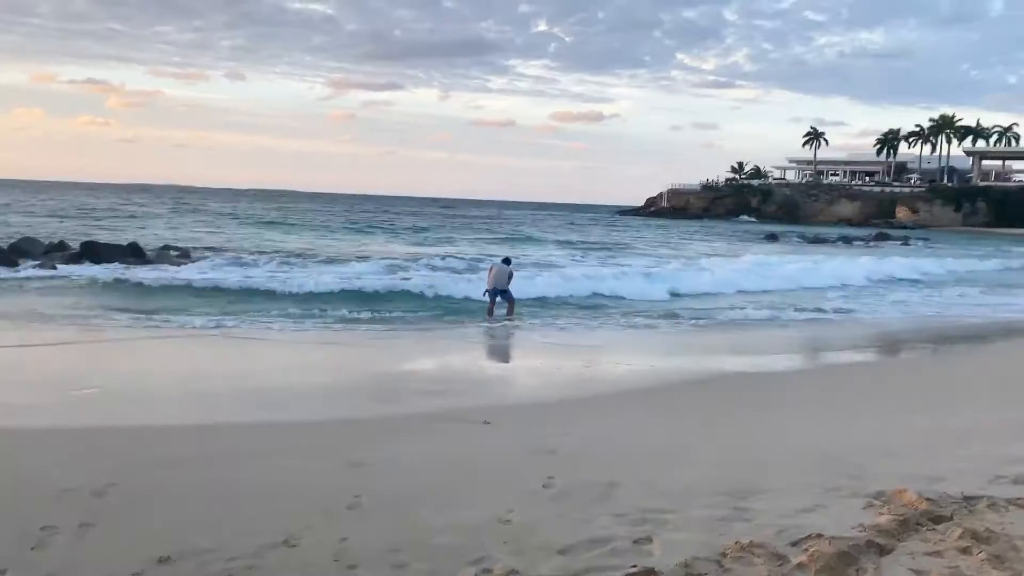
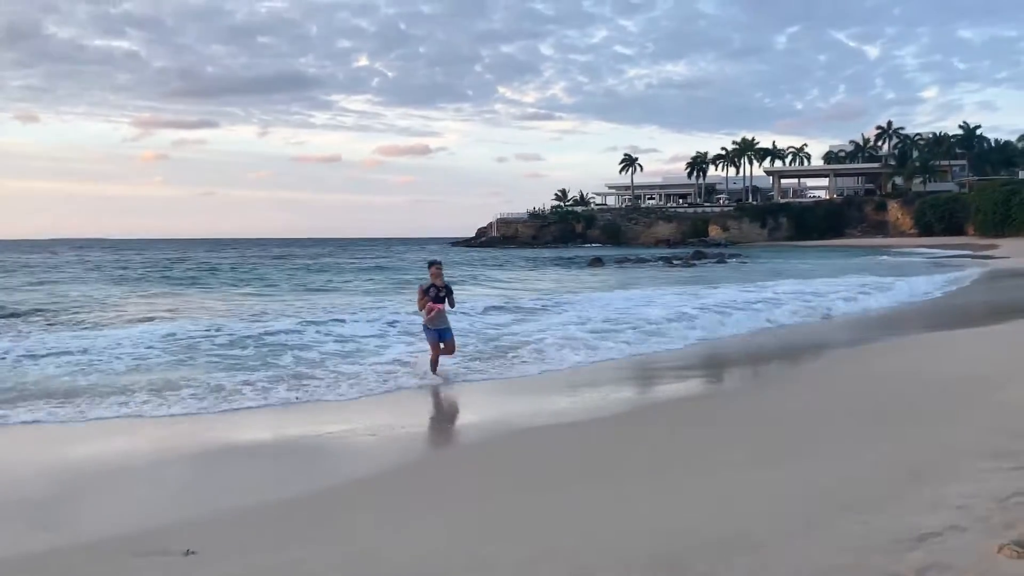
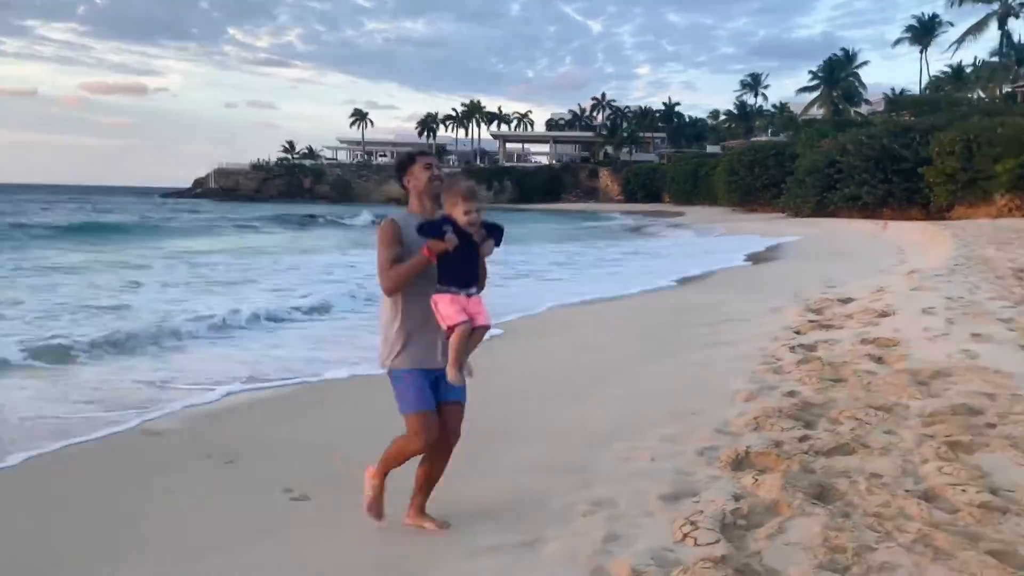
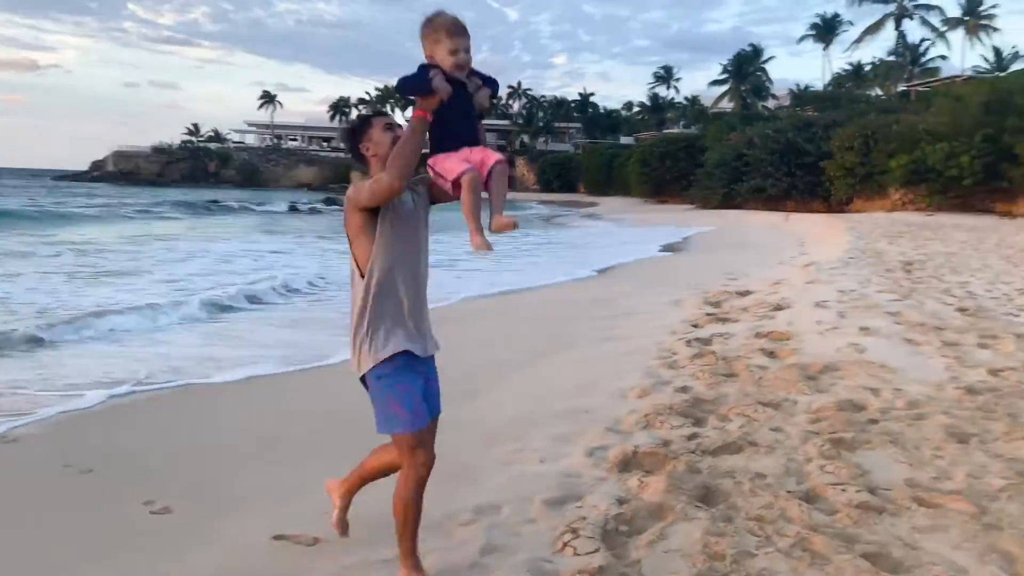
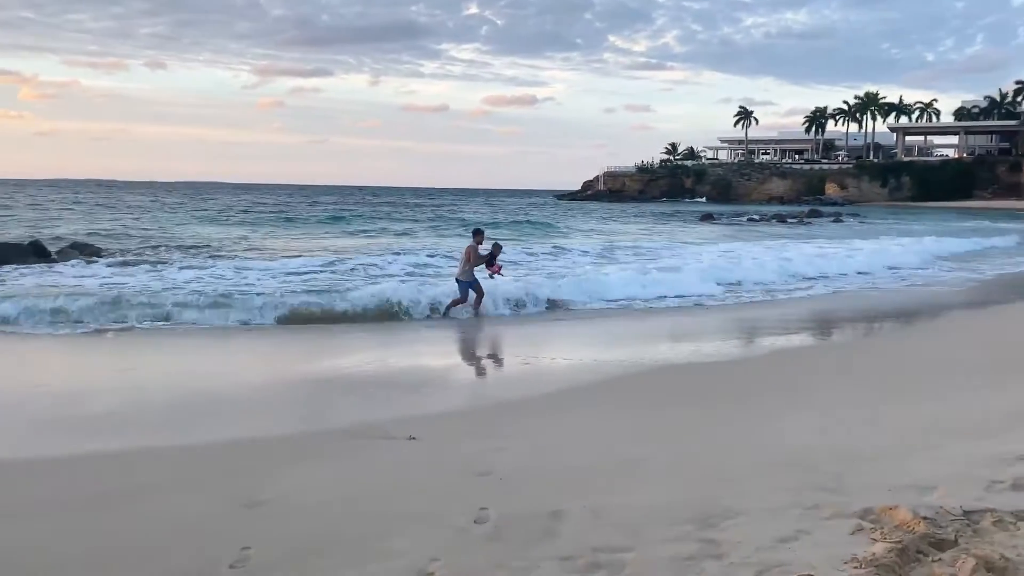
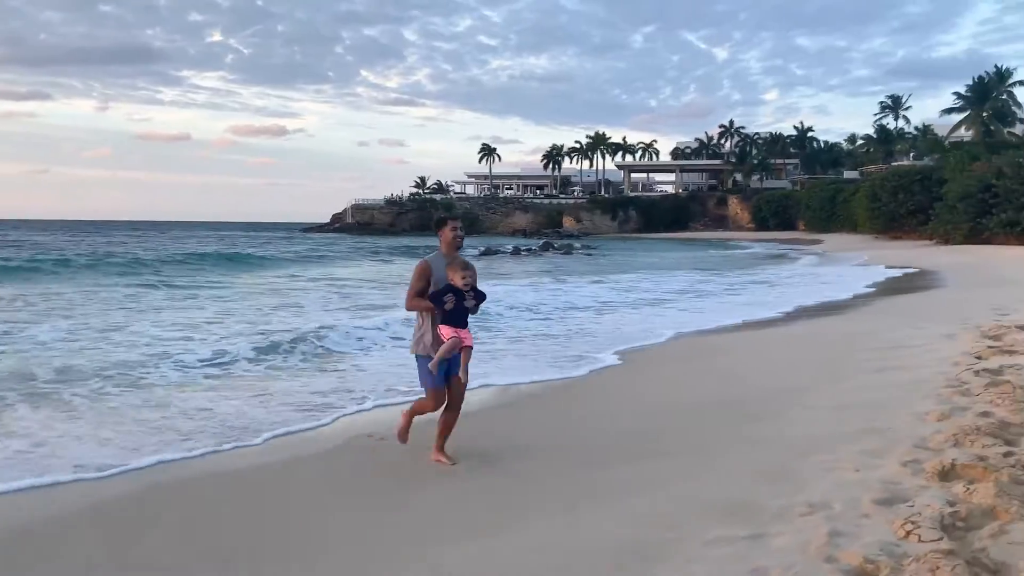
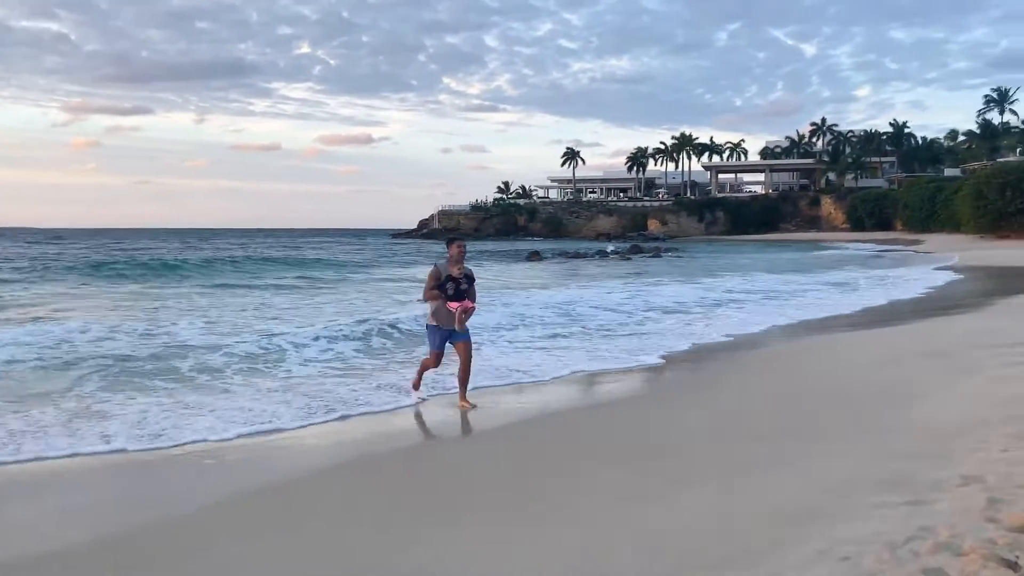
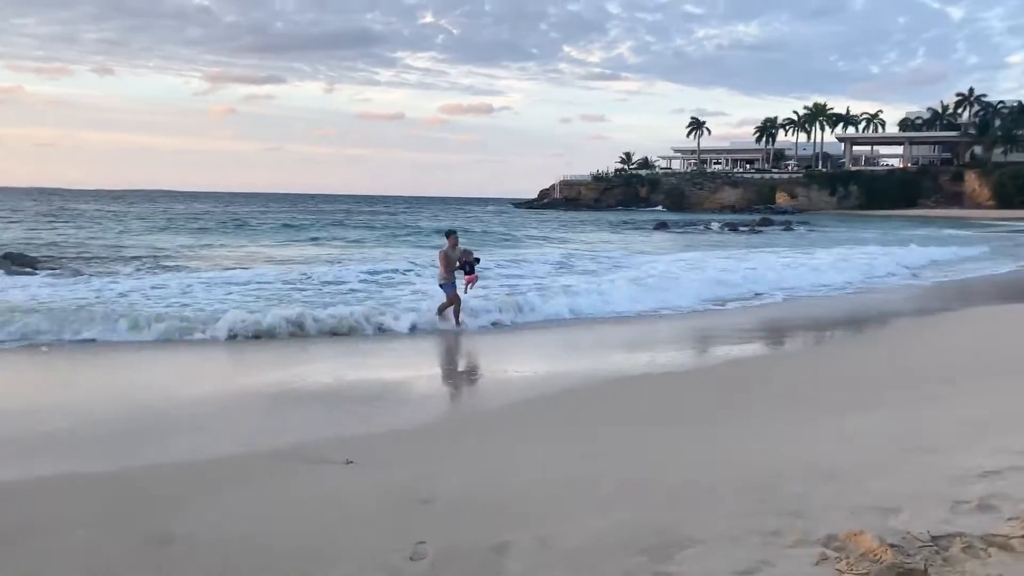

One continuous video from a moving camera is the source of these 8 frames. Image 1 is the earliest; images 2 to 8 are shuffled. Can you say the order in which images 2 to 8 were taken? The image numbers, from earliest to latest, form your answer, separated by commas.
5, 8, 2, 7, 6, 3, 4
